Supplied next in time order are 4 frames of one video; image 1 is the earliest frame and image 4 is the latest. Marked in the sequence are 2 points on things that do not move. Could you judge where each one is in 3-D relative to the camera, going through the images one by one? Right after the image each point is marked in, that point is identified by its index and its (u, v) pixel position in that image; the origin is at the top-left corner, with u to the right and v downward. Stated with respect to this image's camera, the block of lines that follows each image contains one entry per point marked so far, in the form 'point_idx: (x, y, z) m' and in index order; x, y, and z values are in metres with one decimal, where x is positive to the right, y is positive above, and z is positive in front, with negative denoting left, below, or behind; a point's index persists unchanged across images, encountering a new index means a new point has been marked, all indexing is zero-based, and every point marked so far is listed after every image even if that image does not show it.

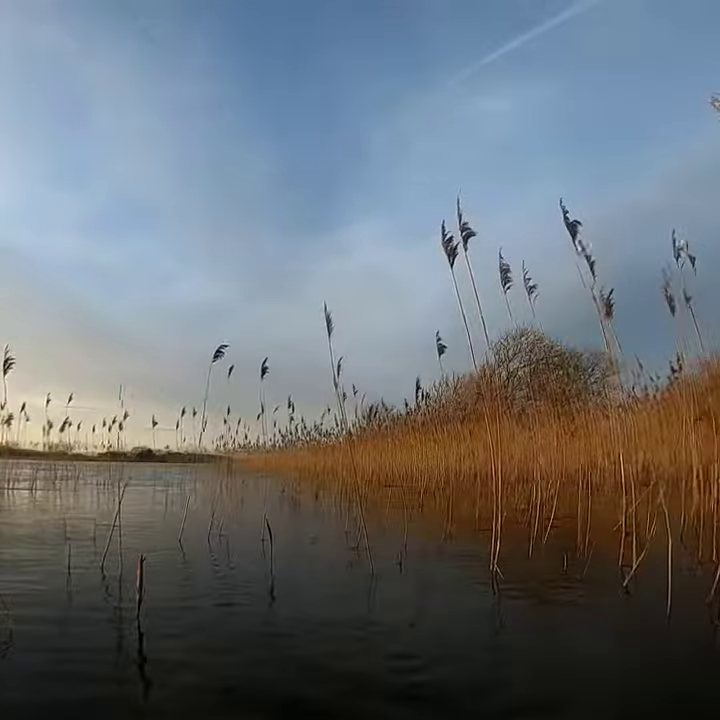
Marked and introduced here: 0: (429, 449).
0: (+1.9, -2.5, +19.9) m
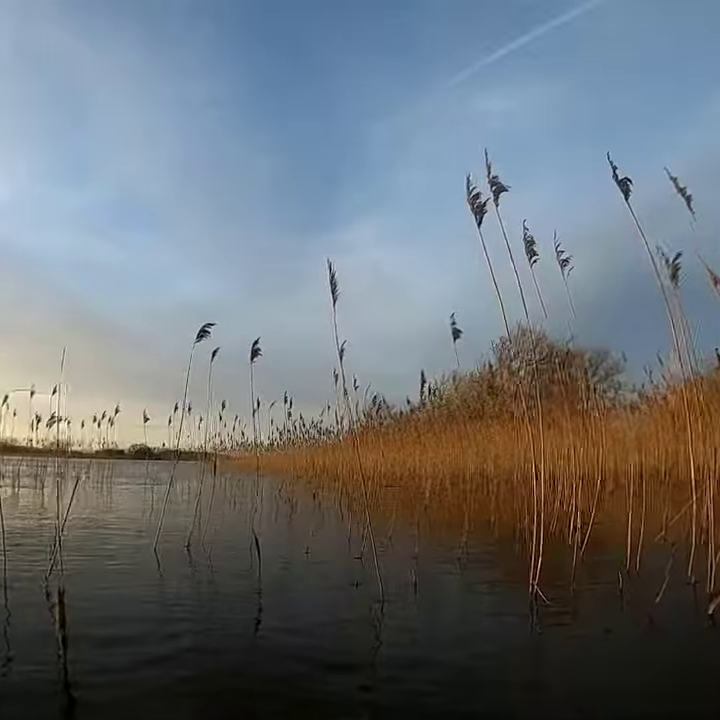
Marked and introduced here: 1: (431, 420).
0: (+1.9, -2.3, +18.9) m
1: (+1.9, -1.6, +19.3) m
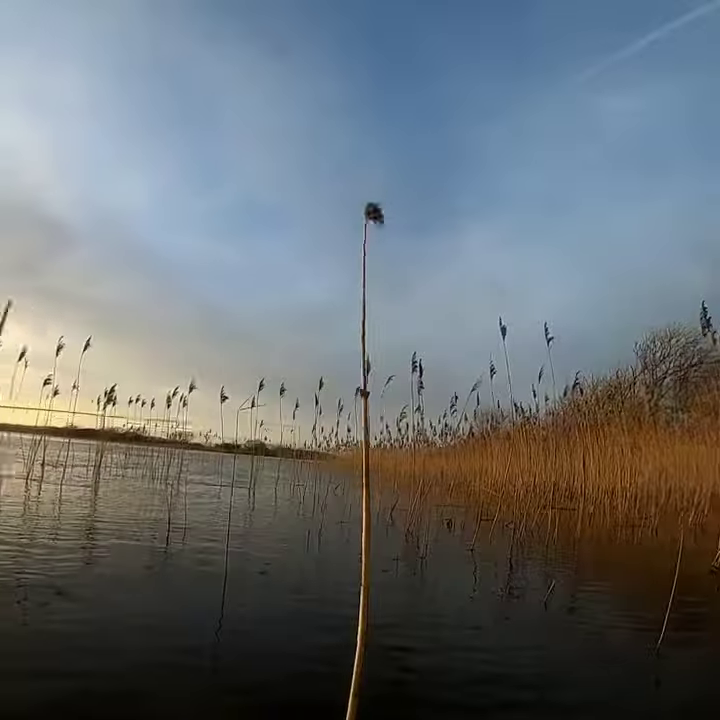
0: (+4.5, -2.6, +19.2) m
1: (+4.5, -1.9, +19.6) m
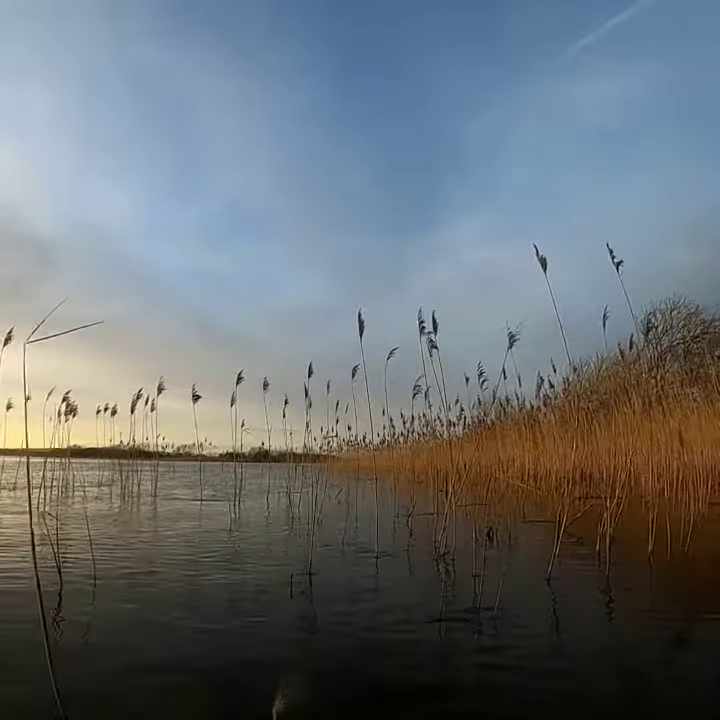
0: (+4.0, -2.5, +19.8) m
1: (+4.0, -1.7, +20.2) m
